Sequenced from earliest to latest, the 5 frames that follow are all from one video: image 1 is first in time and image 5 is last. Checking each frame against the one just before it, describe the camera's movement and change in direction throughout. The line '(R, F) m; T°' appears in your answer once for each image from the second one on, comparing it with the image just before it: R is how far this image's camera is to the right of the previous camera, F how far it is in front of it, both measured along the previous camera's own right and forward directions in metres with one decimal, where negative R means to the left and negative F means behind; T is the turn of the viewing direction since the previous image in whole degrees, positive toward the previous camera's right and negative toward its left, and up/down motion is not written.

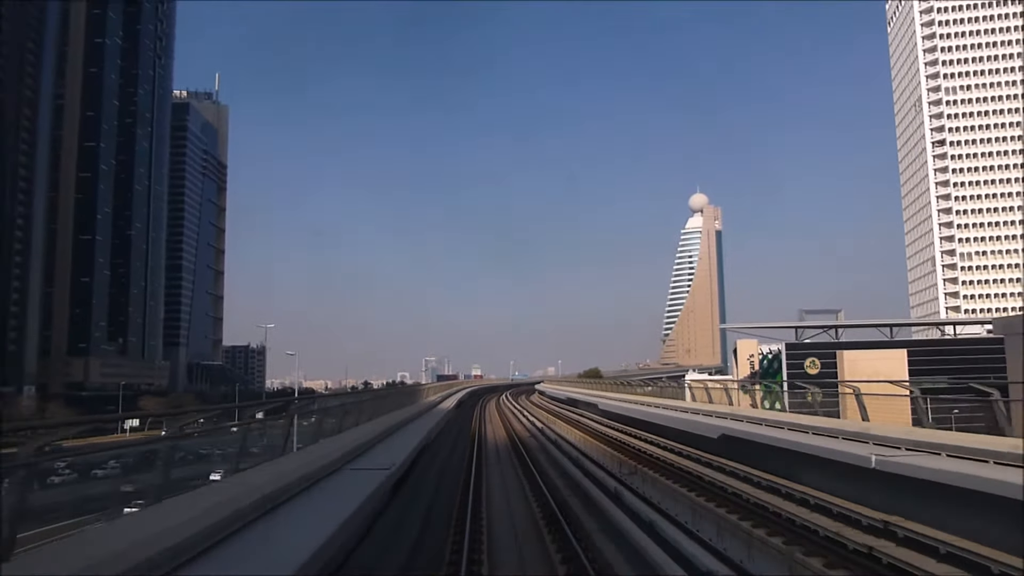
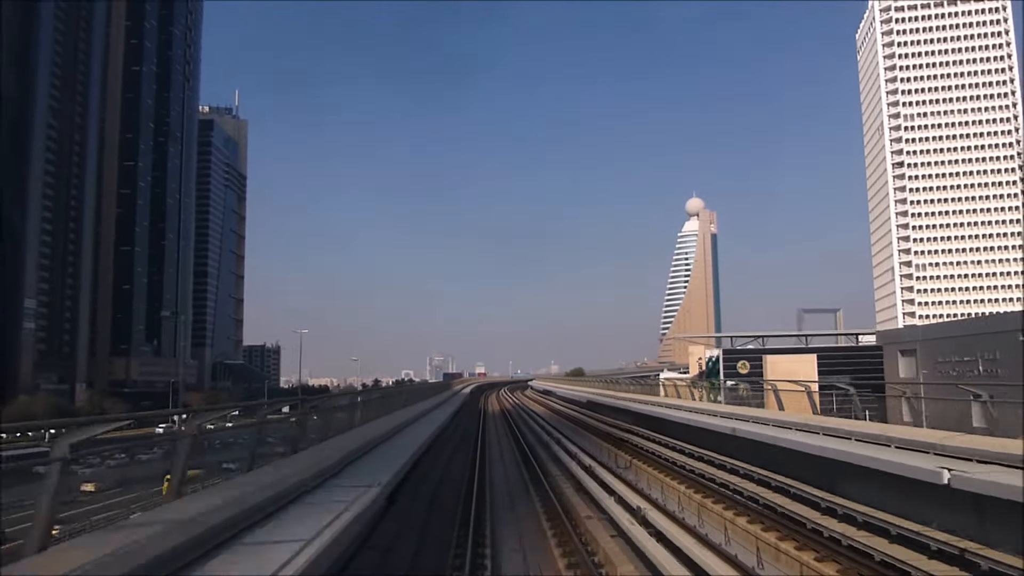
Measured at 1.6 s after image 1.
(0.0, -1.1) m; 0°
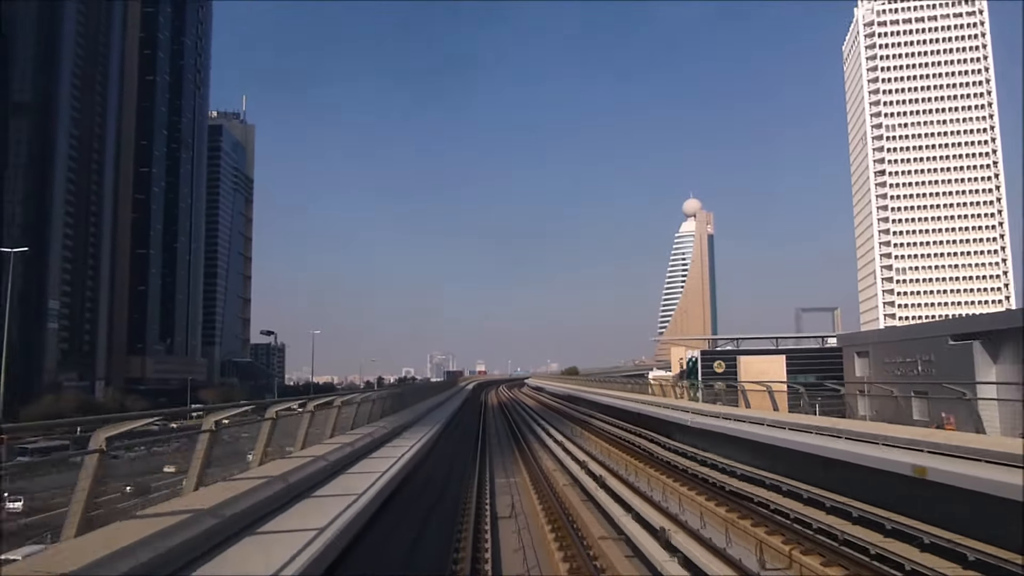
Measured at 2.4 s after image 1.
(0.0, -0.5) m; 0°
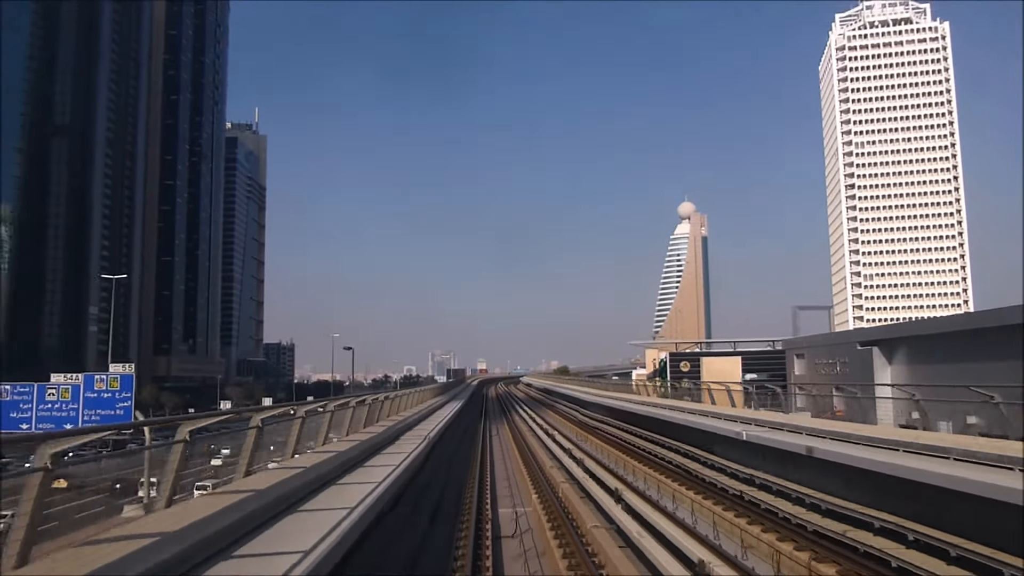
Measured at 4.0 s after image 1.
(0.0, -1.0) m; 0°
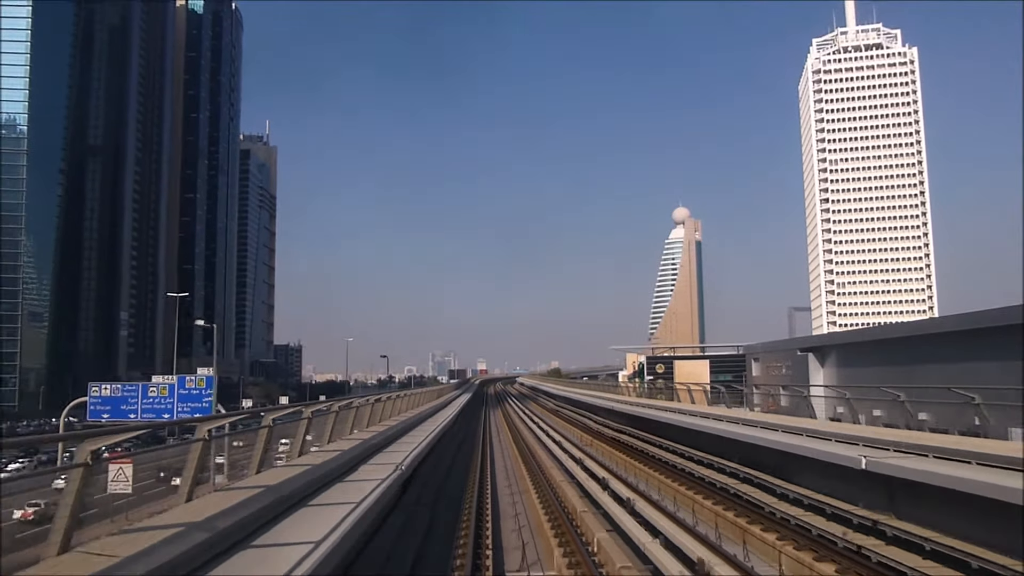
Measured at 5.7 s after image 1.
(0.0, -1.0) m; 0°
